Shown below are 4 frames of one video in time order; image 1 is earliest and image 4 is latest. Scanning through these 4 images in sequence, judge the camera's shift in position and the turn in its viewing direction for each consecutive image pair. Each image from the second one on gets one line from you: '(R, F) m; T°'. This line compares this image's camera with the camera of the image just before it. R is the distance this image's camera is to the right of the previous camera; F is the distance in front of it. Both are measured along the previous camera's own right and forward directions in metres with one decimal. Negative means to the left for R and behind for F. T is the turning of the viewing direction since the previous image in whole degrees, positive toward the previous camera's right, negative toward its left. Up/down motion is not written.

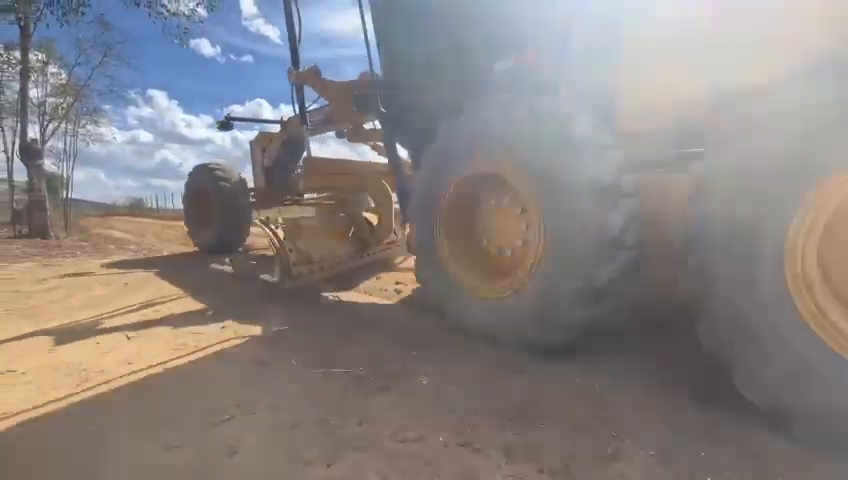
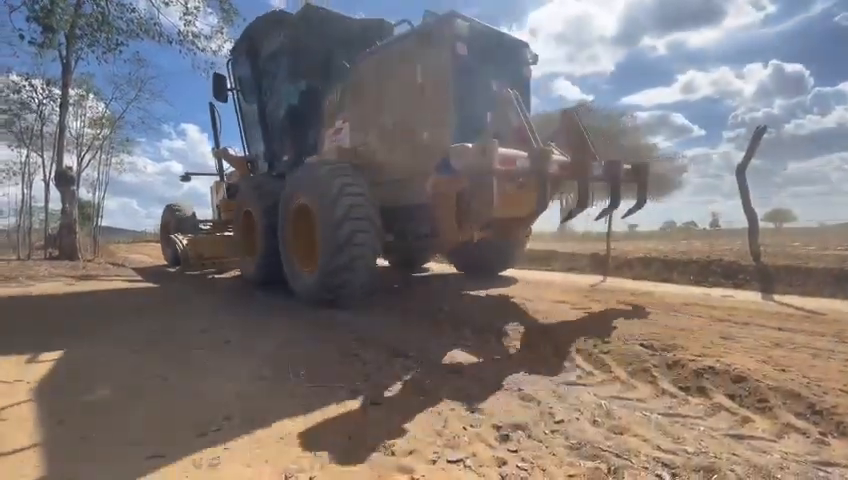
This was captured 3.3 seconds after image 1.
(+0.1, 0.0) m; -3°
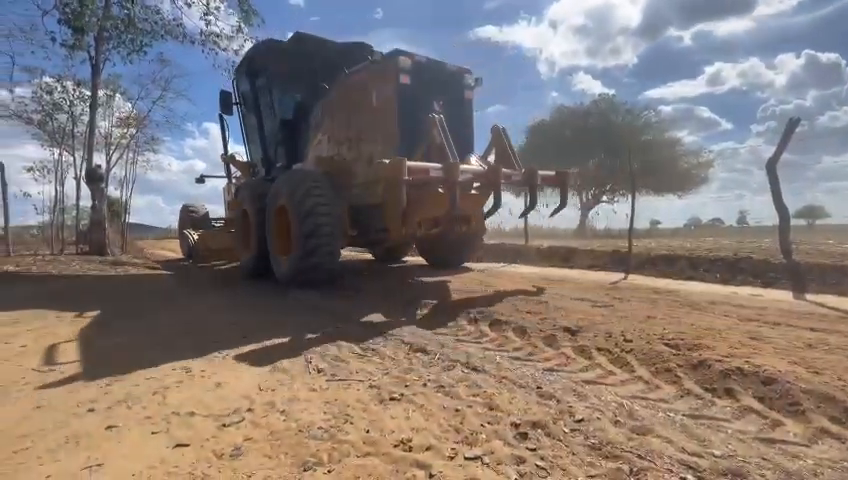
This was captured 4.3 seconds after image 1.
(0.0, 0.0) m; -2°
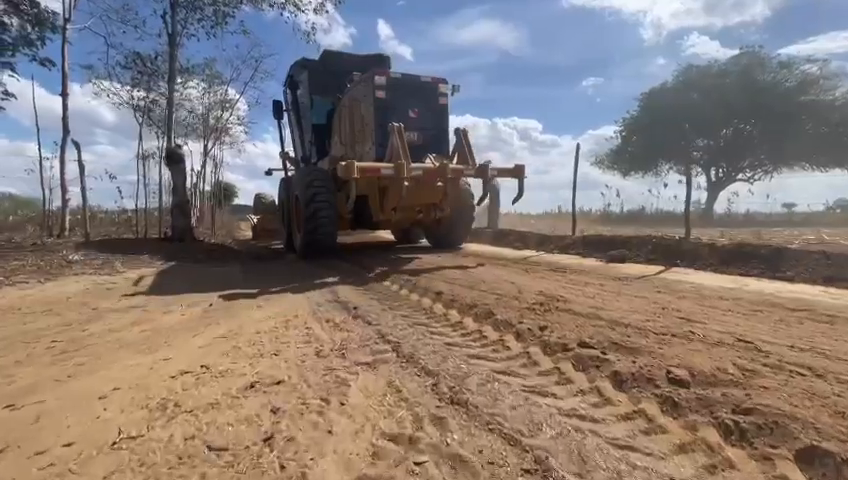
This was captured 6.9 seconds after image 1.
(-0.6, +2.3) m; -12°
